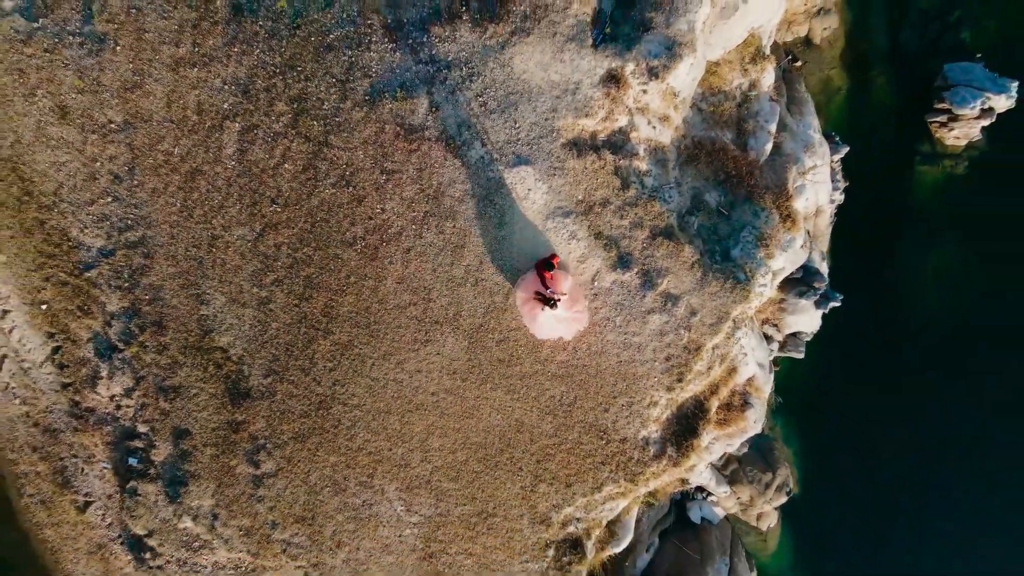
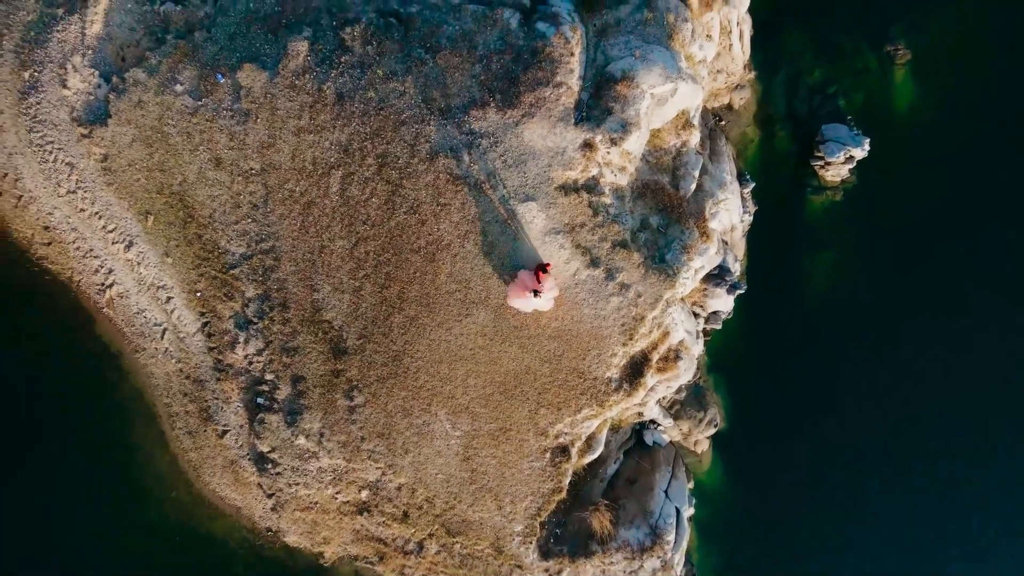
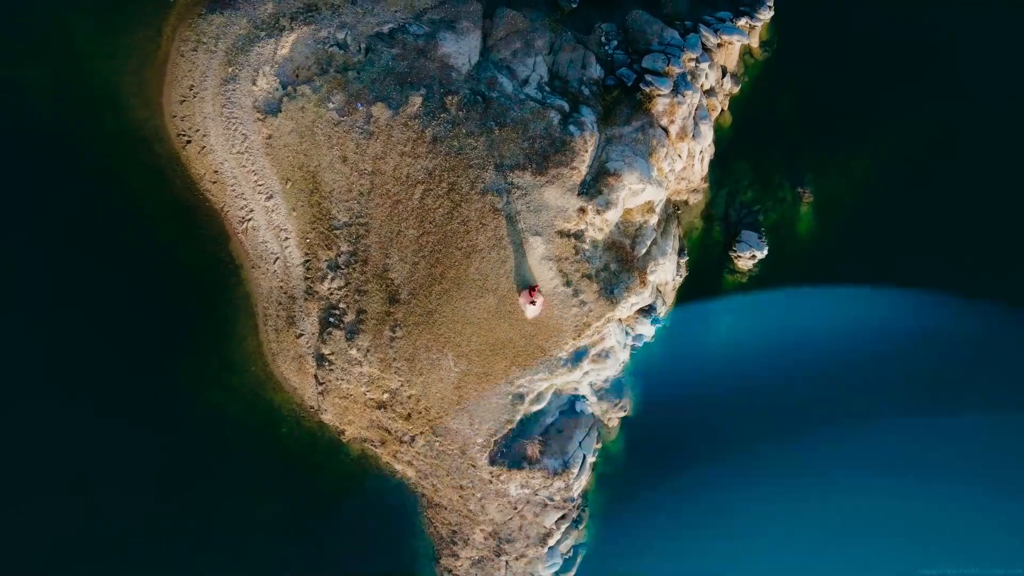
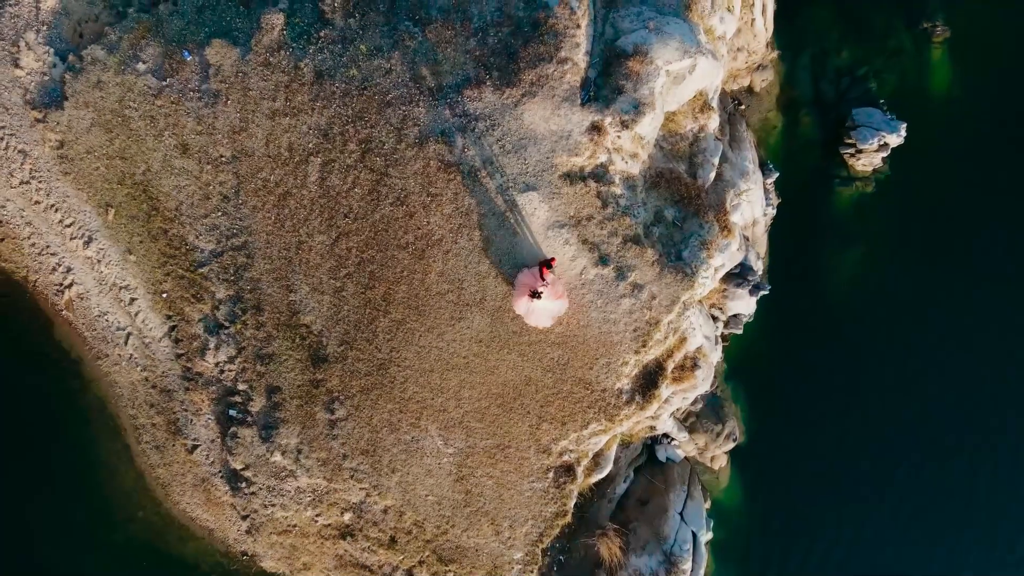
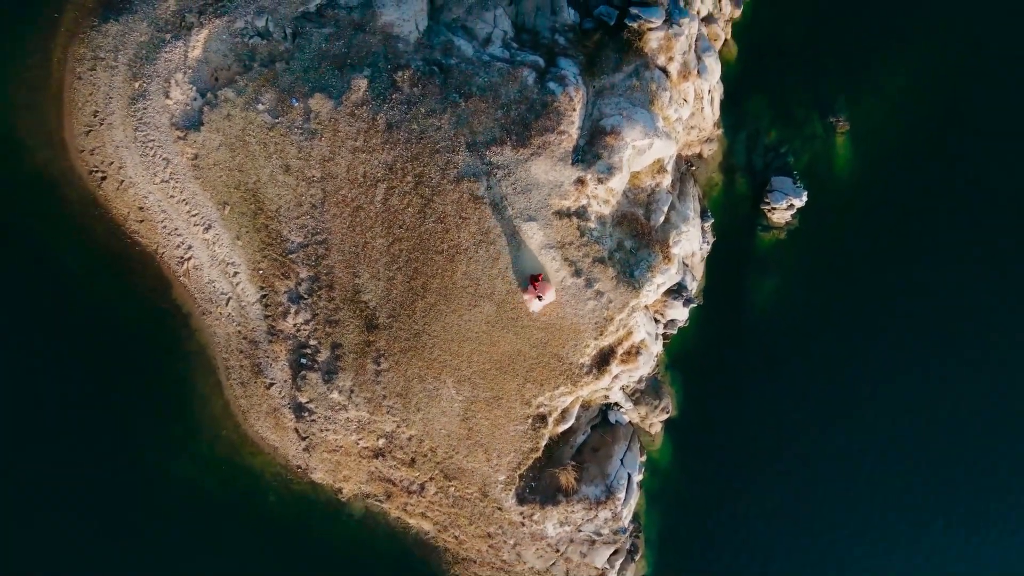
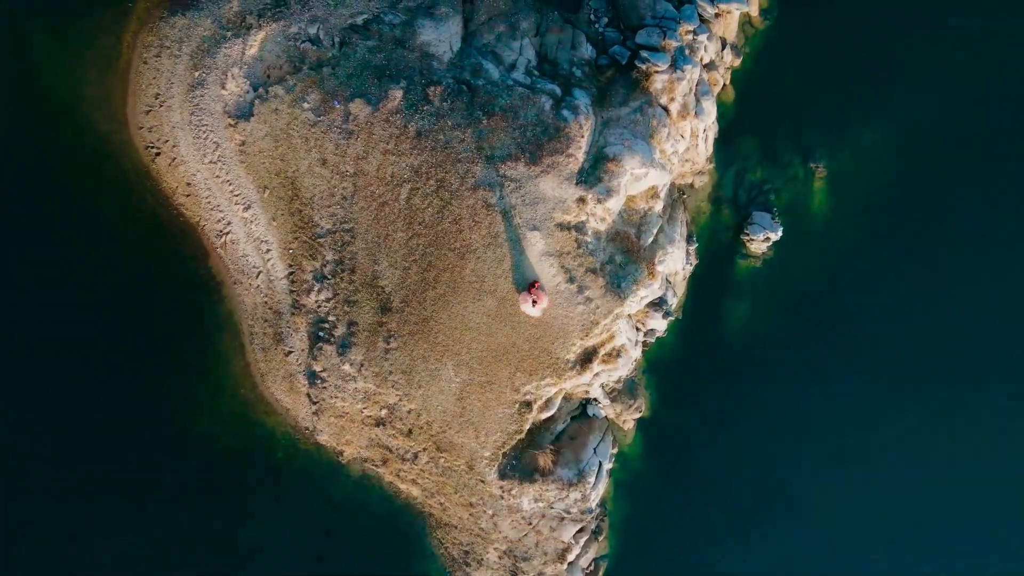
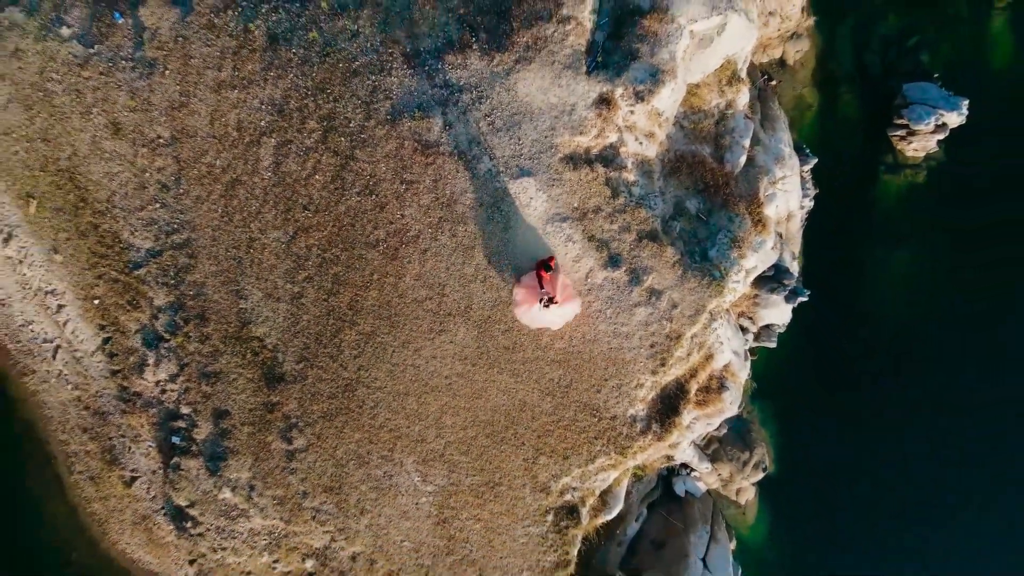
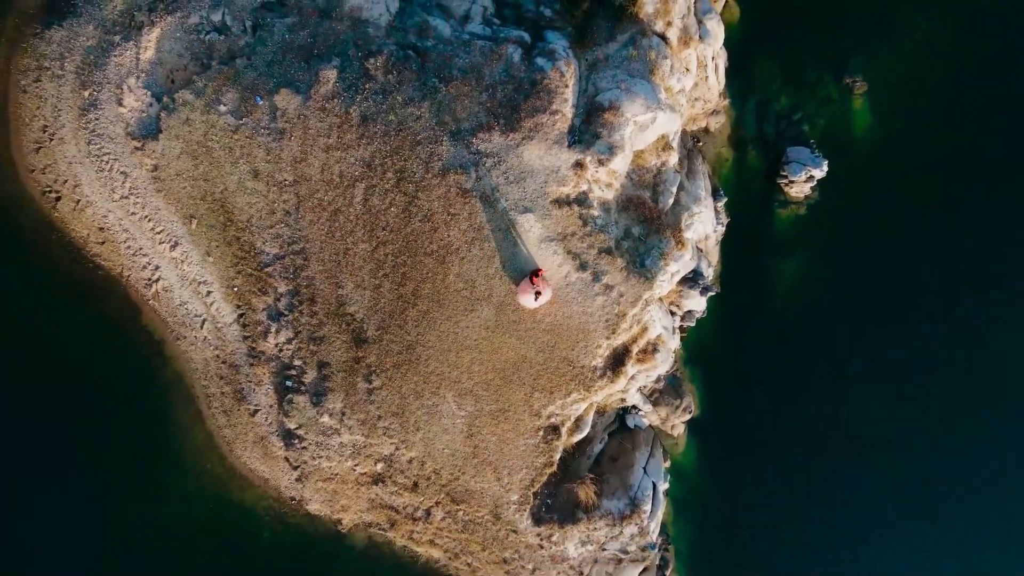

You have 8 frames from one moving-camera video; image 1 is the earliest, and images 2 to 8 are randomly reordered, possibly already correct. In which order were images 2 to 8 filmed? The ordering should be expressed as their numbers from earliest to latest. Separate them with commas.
7, 4, 2, 8, 5, 6, 3
